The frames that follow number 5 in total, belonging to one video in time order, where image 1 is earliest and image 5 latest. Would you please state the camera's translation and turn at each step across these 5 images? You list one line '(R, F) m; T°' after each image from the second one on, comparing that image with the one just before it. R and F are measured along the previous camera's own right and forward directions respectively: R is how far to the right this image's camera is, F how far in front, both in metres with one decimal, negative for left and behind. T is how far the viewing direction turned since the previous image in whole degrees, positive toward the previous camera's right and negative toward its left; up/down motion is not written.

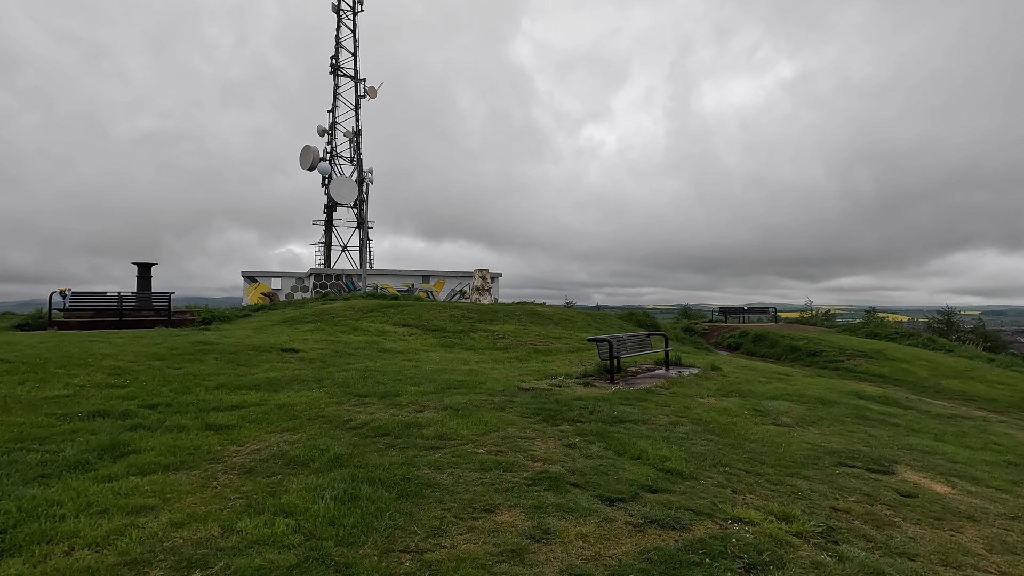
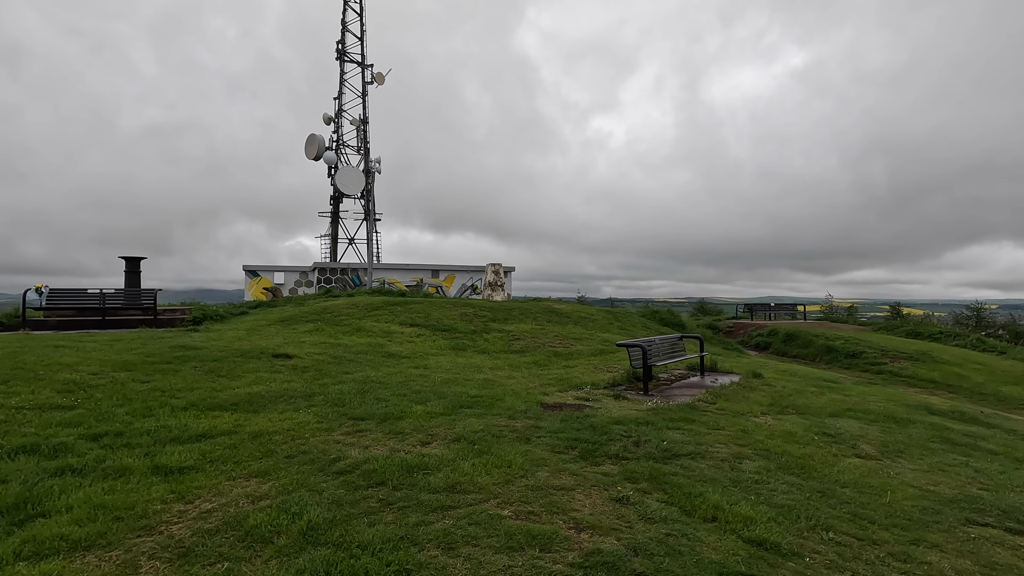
(-0.2, +1.2) m; -1°
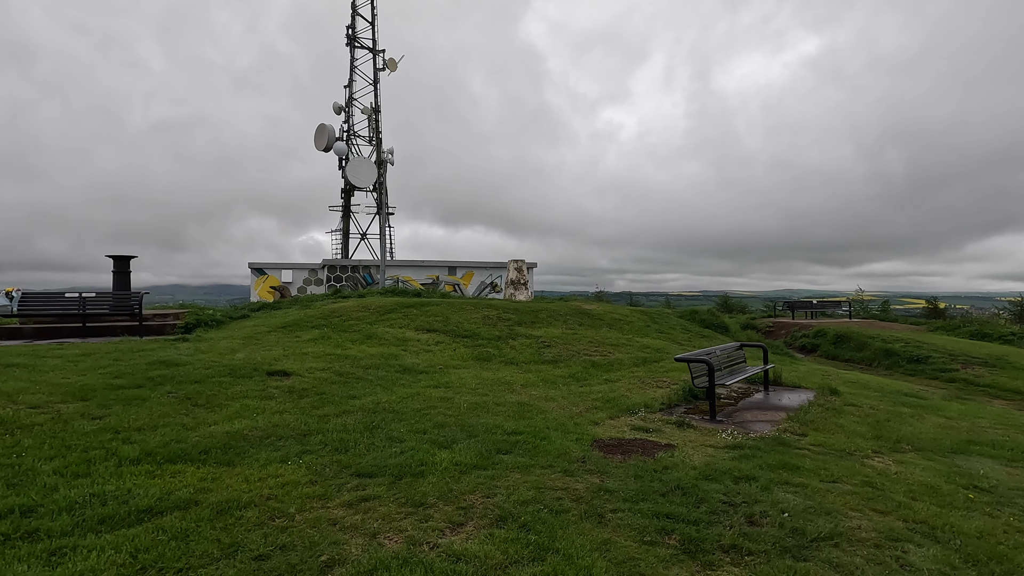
(-0.4, +1.6) m; -1°
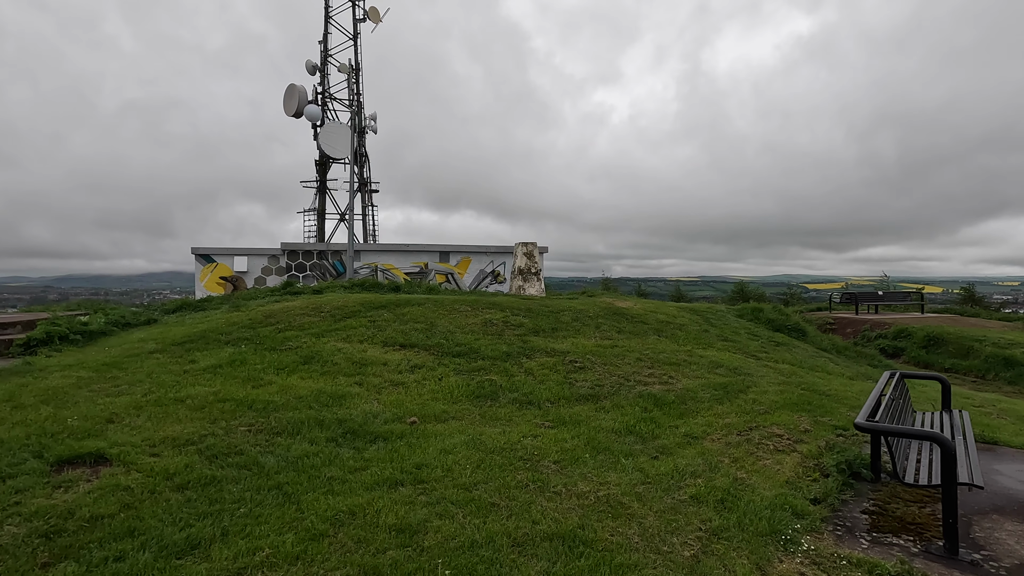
(-0.3, +4.0) m; 0°
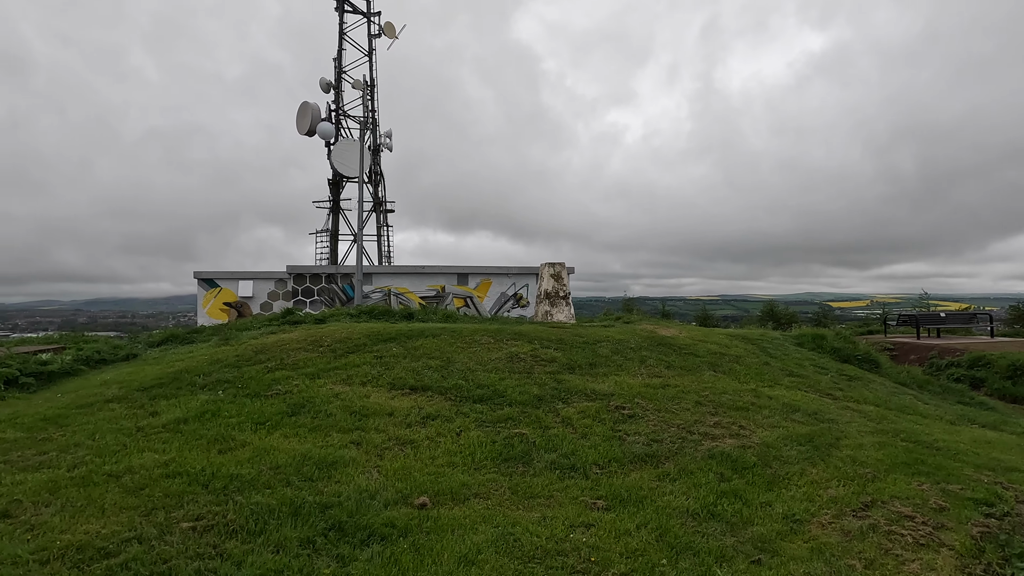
(-0.2, +1.4) m; -2°
